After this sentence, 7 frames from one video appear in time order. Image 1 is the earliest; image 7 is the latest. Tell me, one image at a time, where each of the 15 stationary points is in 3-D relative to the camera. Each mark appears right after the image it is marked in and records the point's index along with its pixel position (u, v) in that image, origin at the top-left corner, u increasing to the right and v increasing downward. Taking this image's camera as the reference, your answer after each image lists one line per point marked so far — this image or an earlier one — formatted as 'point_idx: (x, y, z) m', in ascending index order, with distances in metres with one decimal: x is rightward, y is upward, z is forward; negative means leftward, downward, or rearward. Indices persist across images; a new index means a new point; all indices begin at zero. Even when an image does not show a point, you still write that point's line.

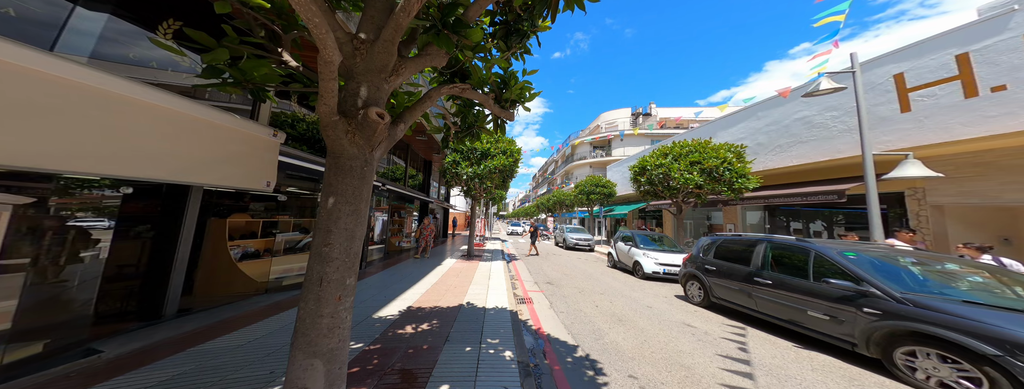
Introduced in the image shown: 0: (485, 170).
0: (-1.2, +1.1, +11.3) m
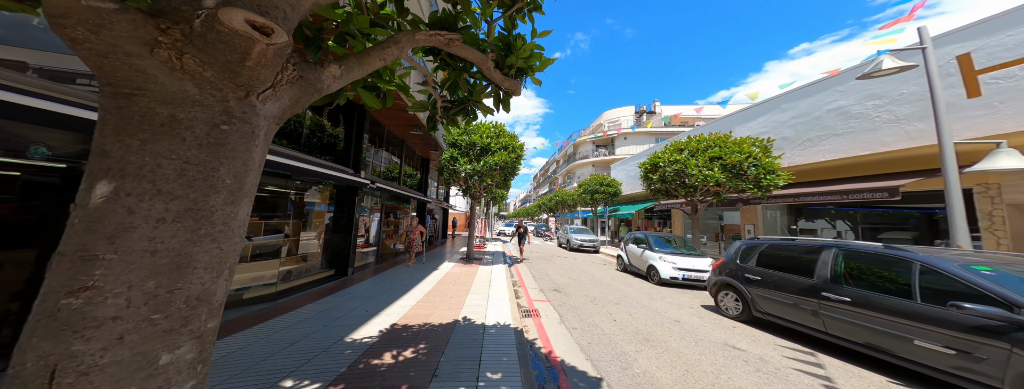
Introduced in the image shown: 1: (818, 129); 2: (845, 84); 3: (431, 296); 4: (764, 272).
0: (-1.1, +1.1, +10.5) m
1: (+8.9, +1.8, +7.7) m
2: (+8.9, +2.8, +7.1) m
3: (-1.8, -2.3, +6.0) m
4: (+3.8, -1.2, +4.0) m
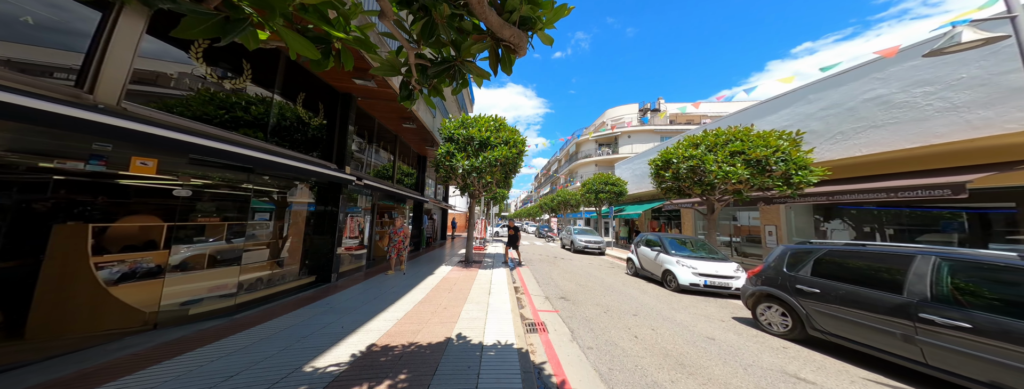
0: (-1.0, +1.2, +9.8) m
1: (+9.0, +1.9, +6.9) m
2: (+8.9, +2.9, +6.3) m
3: (-1.8, -2.2, +5.3) m
4: (+3.9, -1.1, +3.3) m
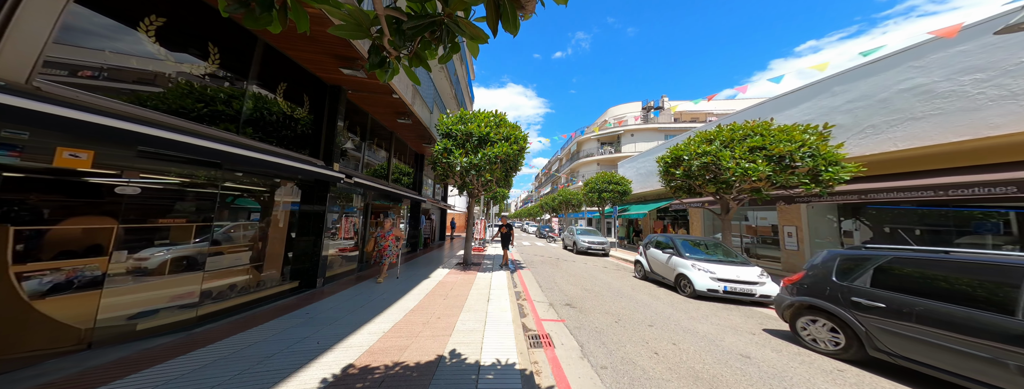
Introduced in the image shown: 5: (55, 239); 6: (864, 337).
0: (-1.0, +1.2, +9.3) m
1: (+9.0, +2.0, +6.4) m
2: (+9.0, +3.0, +5.8) m
3: (-1.8, -2.2, +4.8) m
4: (+3.9, -1.0, +2.7) m
5: (-5.3, -0.5, +3.0) m
6: (+3.8, -1.5, +2.9) m
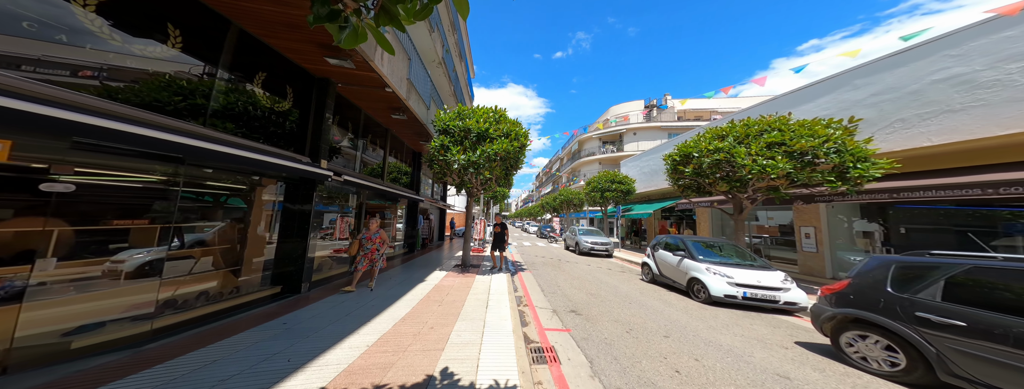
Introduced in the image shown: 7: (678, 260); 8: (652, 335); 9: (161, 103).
0: (-1.0, +1.3, +8.8) m
1: (+9.0, +2.0, +5.9) m
2: (+9.0, +3.0, +5.3) m
3: (-1.7, -2.1, +4.3) m
4: (+3.9, -1.0, +2.2) m
5: (-5.3, -0.5, +2.6) m
6: (+3.8, -1.5, +2.4) m
7: (+4.3, -1.7, +6.8) m
8: (+2.3, -2.3, +4.3) m
9: (-4.8, +1.3, +3.6) m
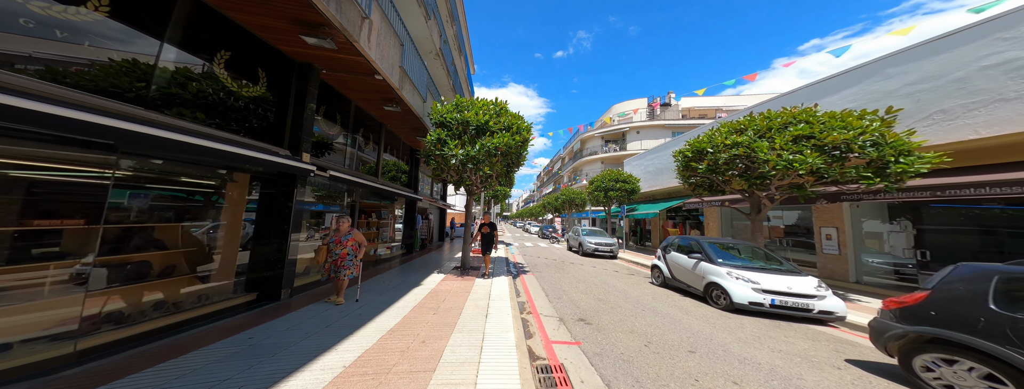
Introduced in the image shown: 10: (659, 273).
0: (-0.9, +1.4, +8.3) m
1: (+9.1, +2.1, +5.4) m
2: (+9.0, +3.1, +4.7) m
3: (-1.7, -2.1, +3.8) m
4: (+3.9, -0.9, +1.7) m
5: (-5.2, -0.4, +2.0) m
6: (+3.8, -1.4, +1.9) m
7: (+4.3, -1.6, +6.3) m
8: (+2.3, -2.2, +3.8) m
9: (-4.8, +1.4, +3.1) m
10: (+4.3, -2.3, +7.7) m
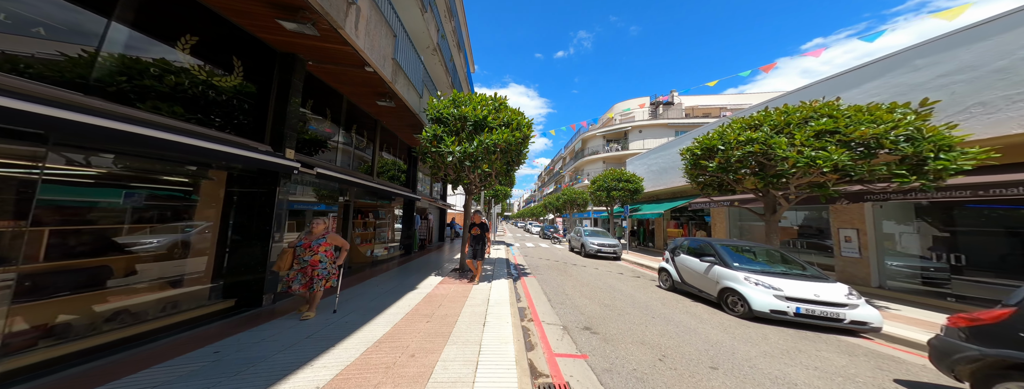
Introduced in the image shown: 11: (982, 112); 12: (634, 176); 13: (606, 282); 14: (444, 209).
0: (-0.9, +1.4, +7.9) m
1: (+9.1, +2.1, +4.9) m
2: (+9.0, +3.1, +4.3) m
3: (-1.7, -2.0, +3.3) m
4: (+3.9, -0.9, +1.3) m
5: (-5.3, -0.3, +1.6) m
6: (+3.8, -1.4, +1.4) m
7: (+4.3, -1.6, +5.9) m
8: (+2.3, -2.2, +3.4) m
9: (-4.8, +1.4, +2.7) m
10: (+4.3, -2.3, +7.3) m
11: (+9.0, +1.7, +5.2) m
12: (+8.0, +1.2, +17.4) m
13: (+3.0, -2.8, +8.4) m
14: (-4.8, -1.0, +18.6) m
